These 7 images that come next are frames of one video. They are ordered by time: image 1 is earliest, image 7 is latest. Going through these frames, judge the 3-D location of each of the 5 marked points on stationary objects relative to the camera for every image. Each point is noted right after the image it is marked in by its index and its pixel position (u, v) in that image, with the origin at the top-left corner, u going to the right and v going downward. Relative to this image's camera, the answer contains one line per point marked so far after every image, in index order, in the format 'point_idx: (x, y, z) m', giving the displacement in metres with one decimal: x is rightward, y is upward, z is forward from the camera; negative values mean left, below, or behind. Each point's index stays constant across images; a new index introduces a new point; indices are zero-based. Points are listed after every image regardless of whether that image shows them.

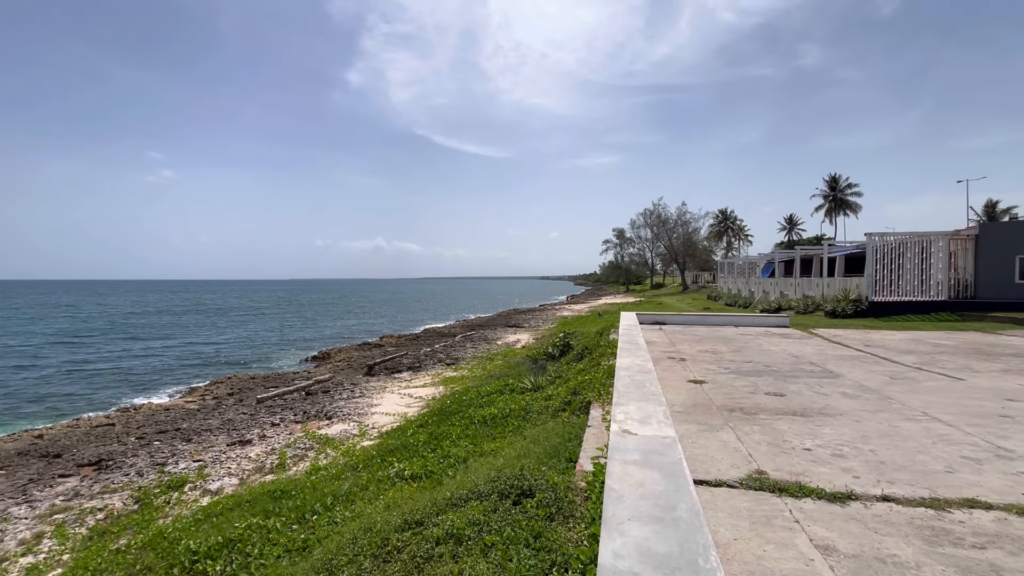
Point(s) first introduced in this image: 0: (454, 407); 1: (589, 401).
0: (-1.2, -2.4, +10.0) m
1: (+0.9, -1.4, +6.2) m
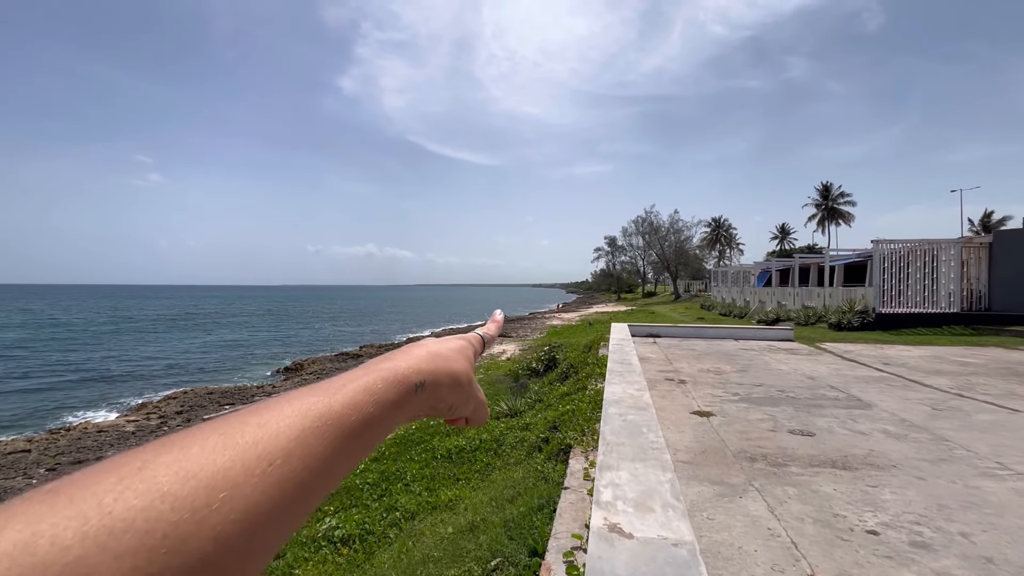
0: (-1.6, -2.5, +8.7) m
1: (+0.5, -1.5, +4.9) m
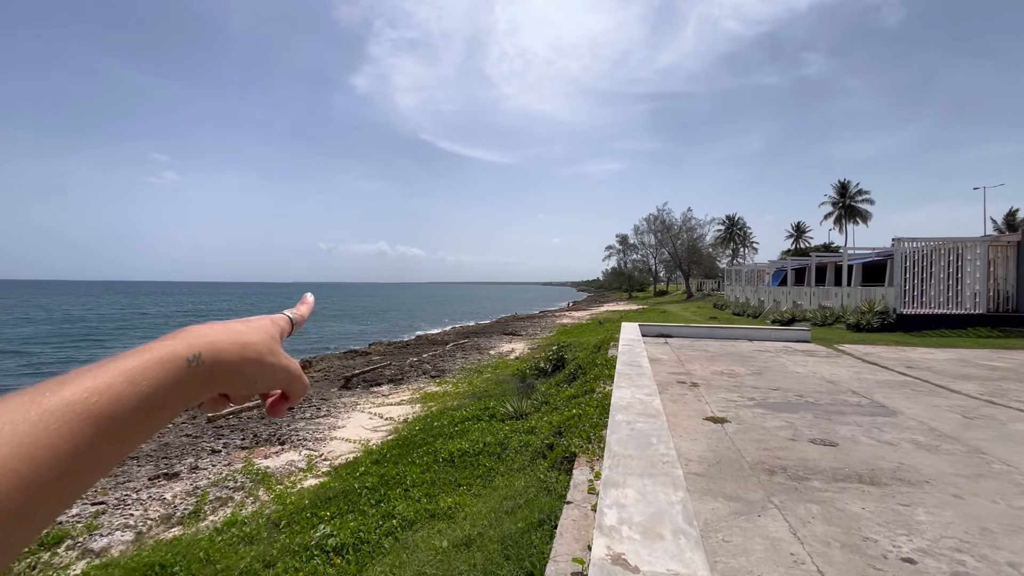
0: (-1.5, -2.5, +8.4) m
1: (+0.6, -1.5, +4.6) m
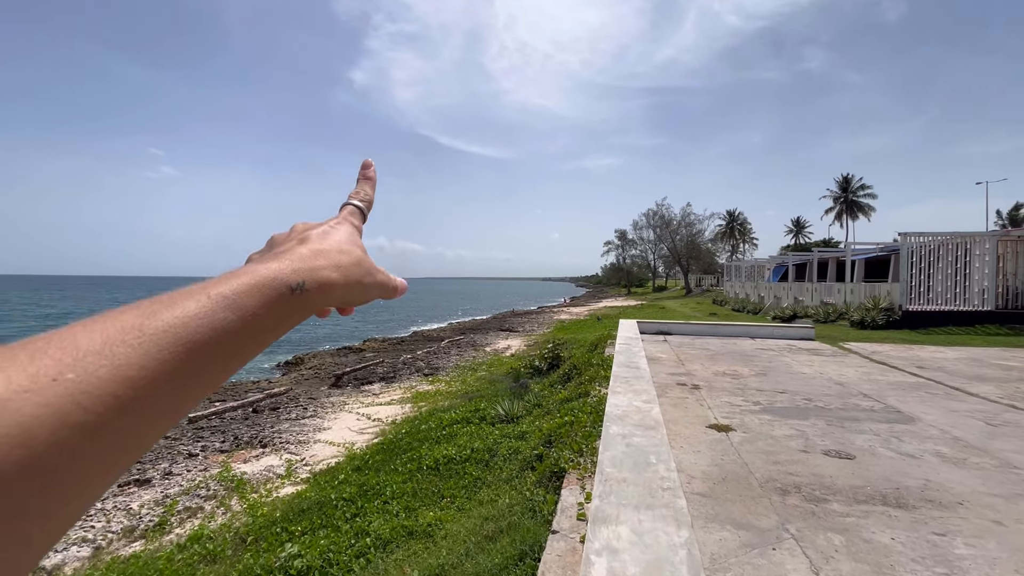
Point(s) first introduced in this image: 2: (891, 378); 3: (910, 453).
0: (-1.7, -2.4, +8.0) m
1: (+0.4, -1.5, +4.2) m
2: (+6.1, -1.4, +8.0) m
3: (+3.5, -1.5, +4.5) m
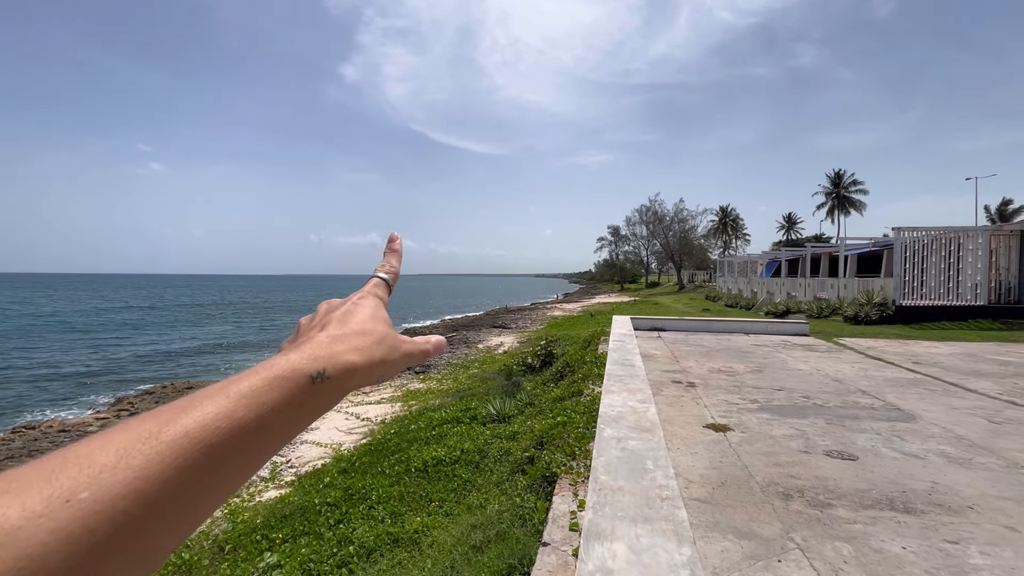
0: (-1.8, -2.4, +7.8) m
1: (+0.3, -1.4, +4.0) m
2: (+5.9, -1.4, +7.9) m
3: (+3.5, -1.4, +4.3) m
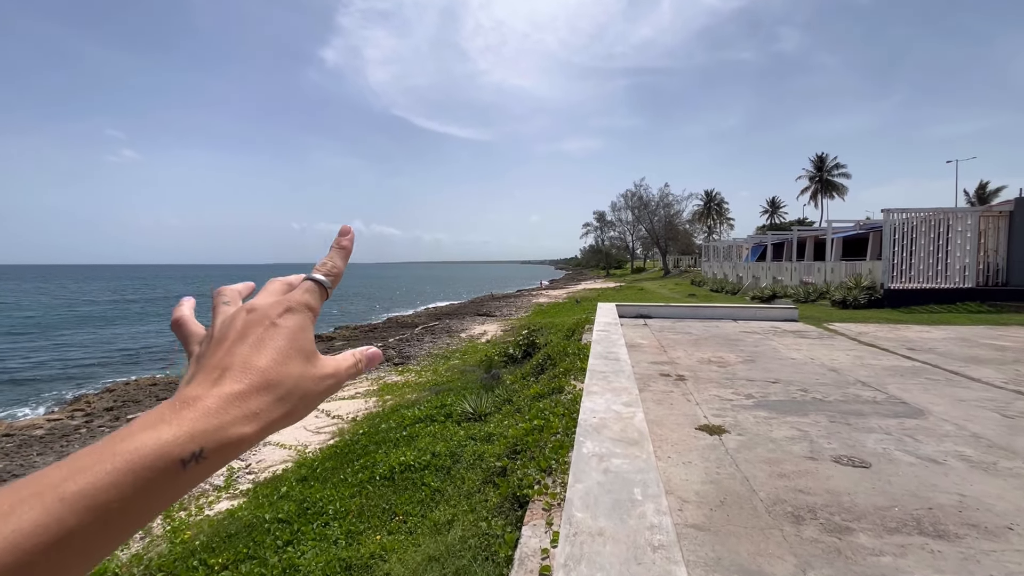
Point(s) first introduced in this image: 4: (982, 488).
0: (-2.1, -2.2, +7.2) m
1: (+0.1, -1.4, +3.4) m
2: (+5.6, -1.1, +7.5) m
3: (+3.2, -1.3, +3.9) m
4: (+3.1, -1.3, +3.3) m
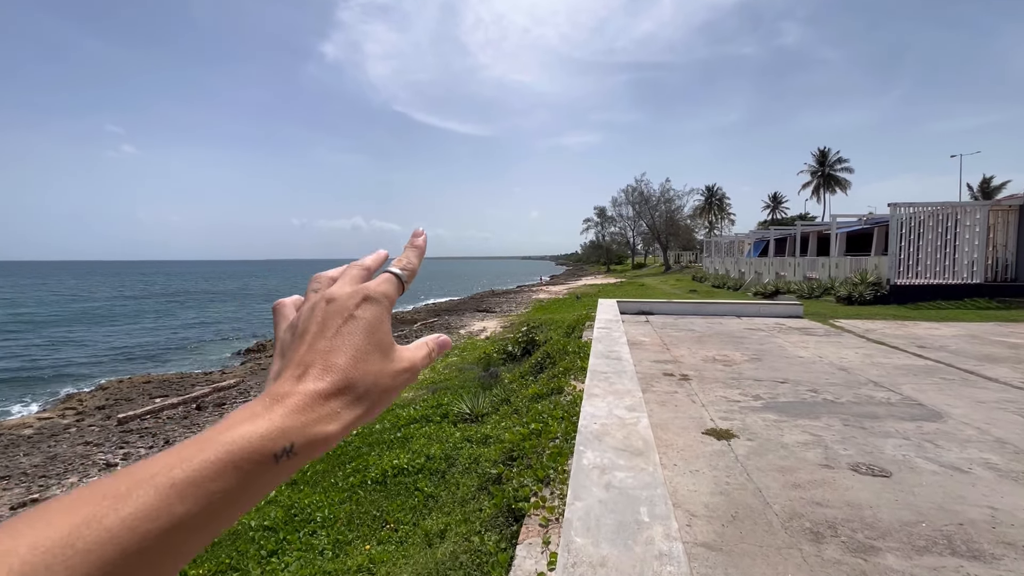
0: (-2.2, -2.2, +7.0) m
1: (+0.1, -1.3, +3.2) m
2: (+5.5, -1.0, +7.3) m
3: (+3.2, -1.3, +3.6) m
4: (+3.1, -1.3, +3.1) m
